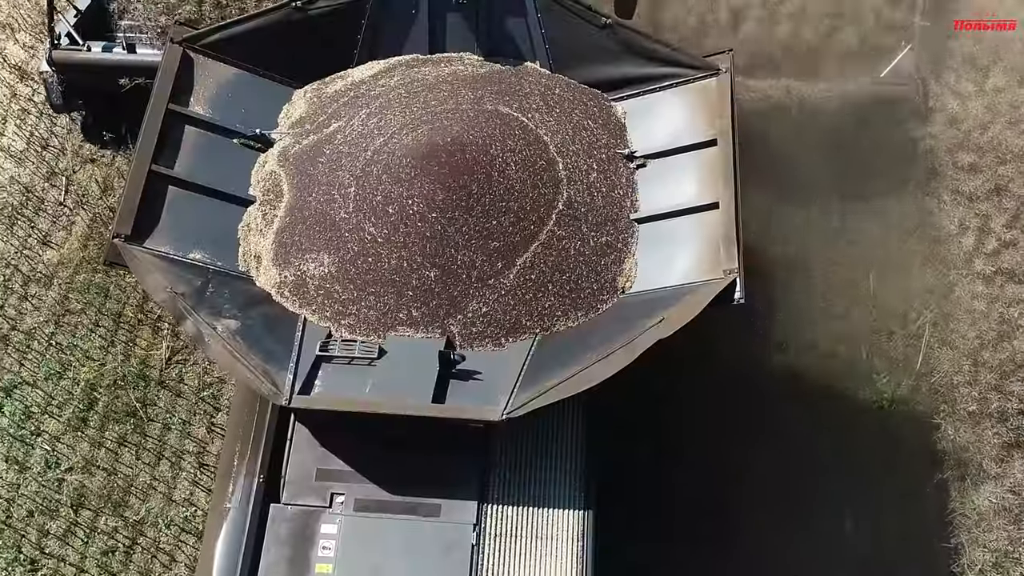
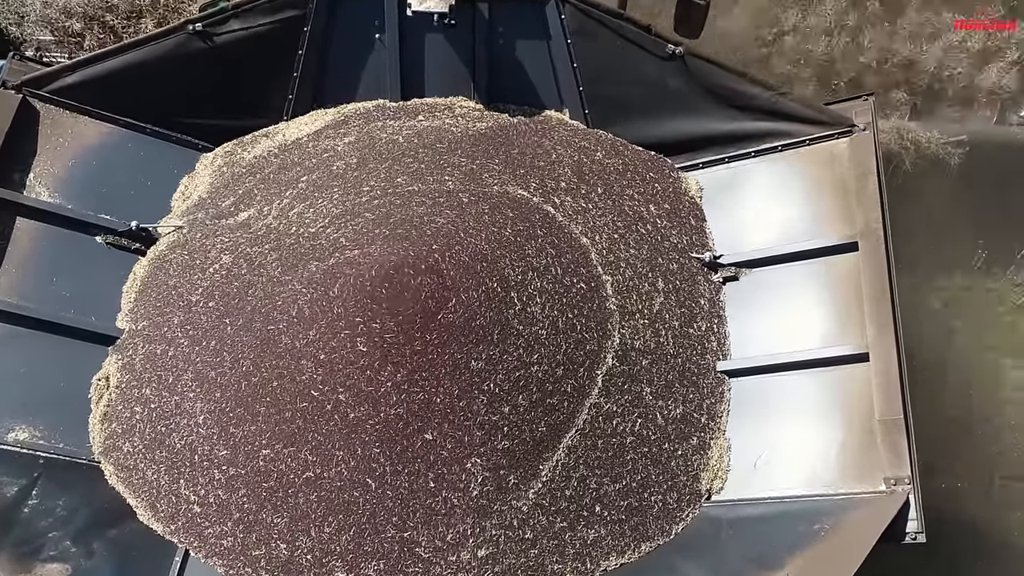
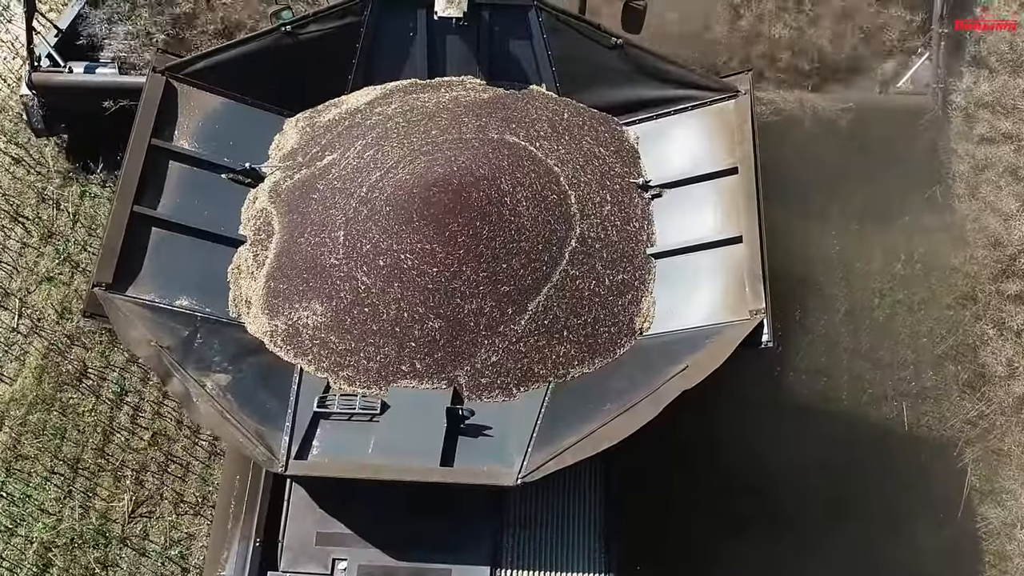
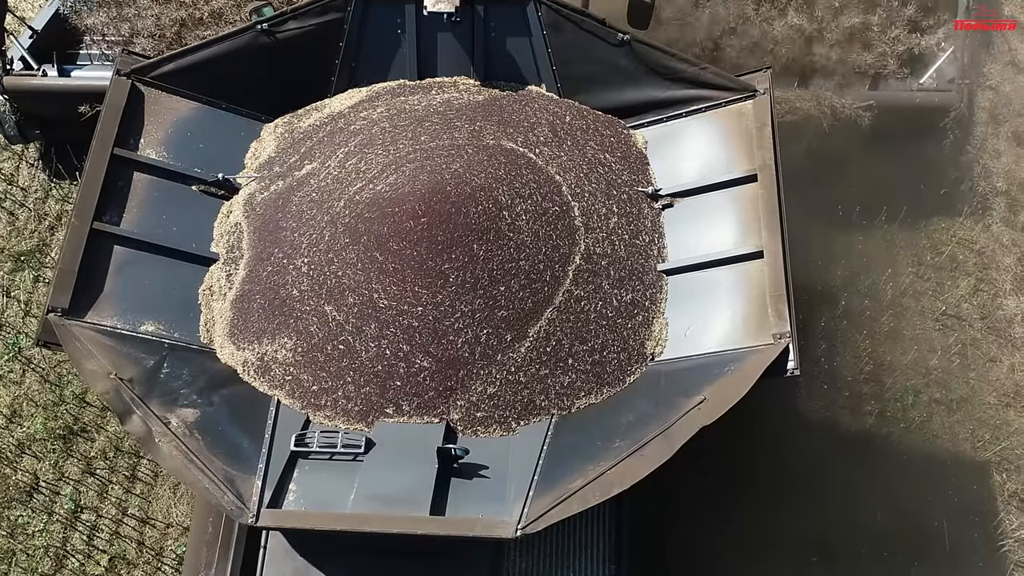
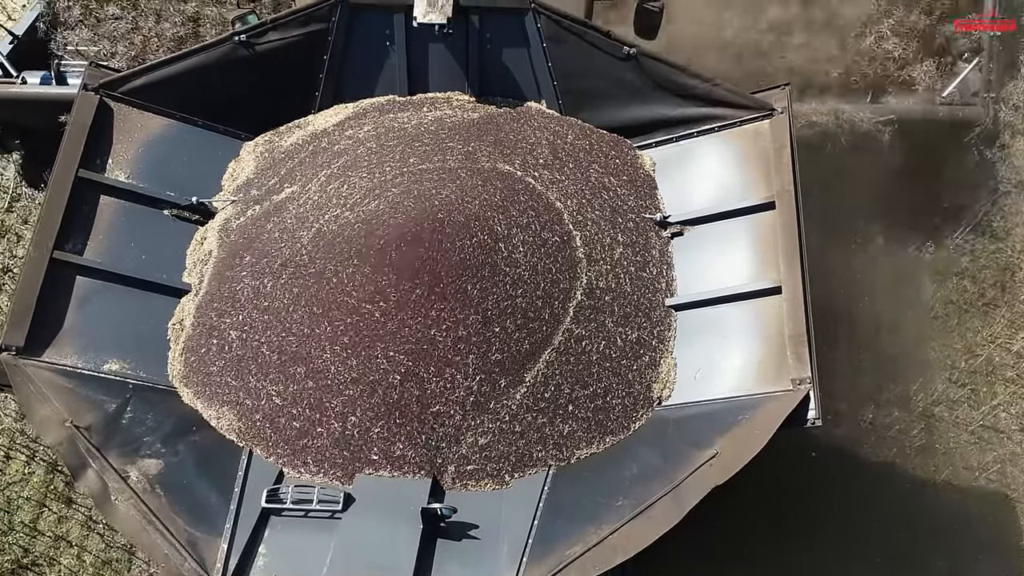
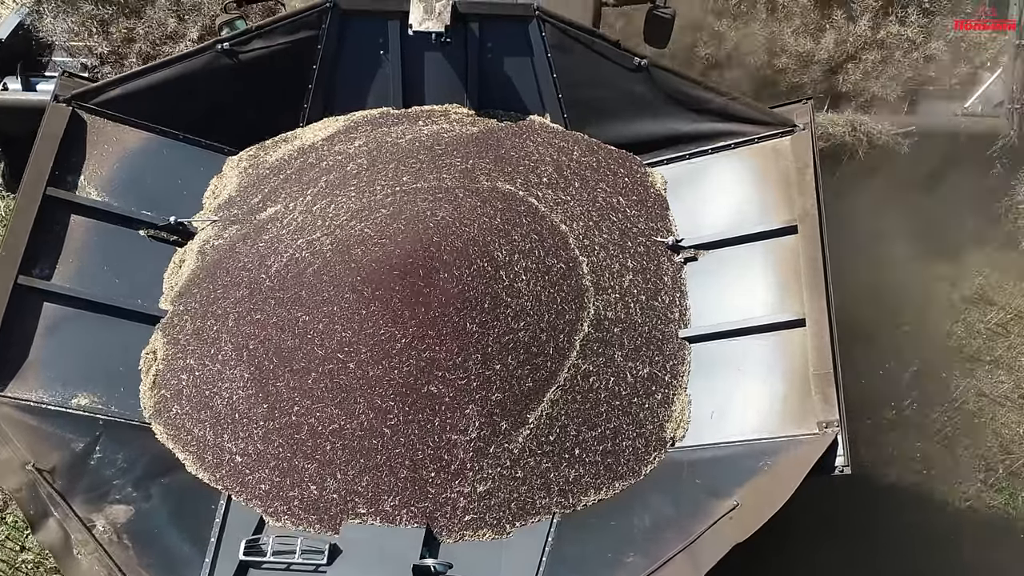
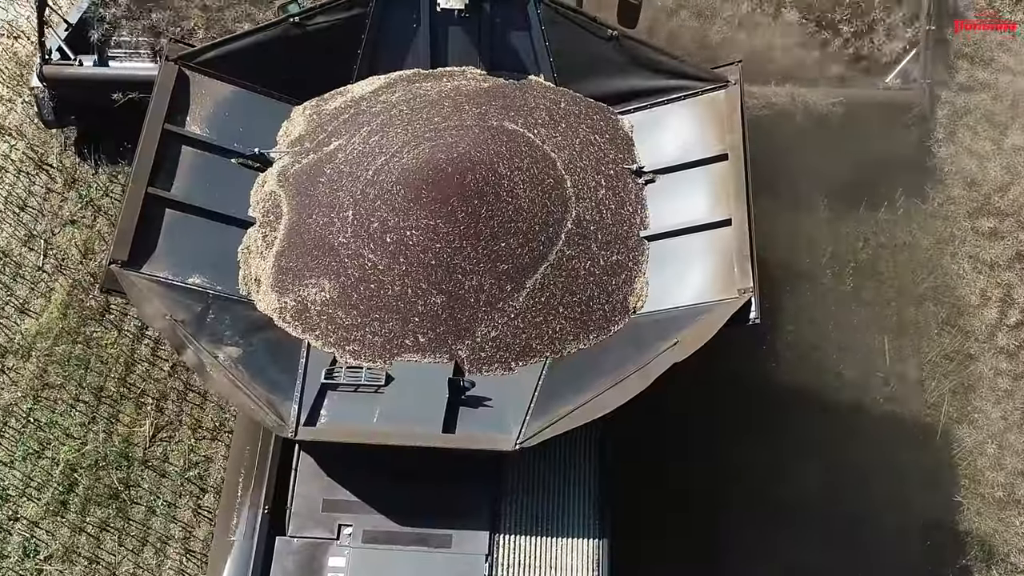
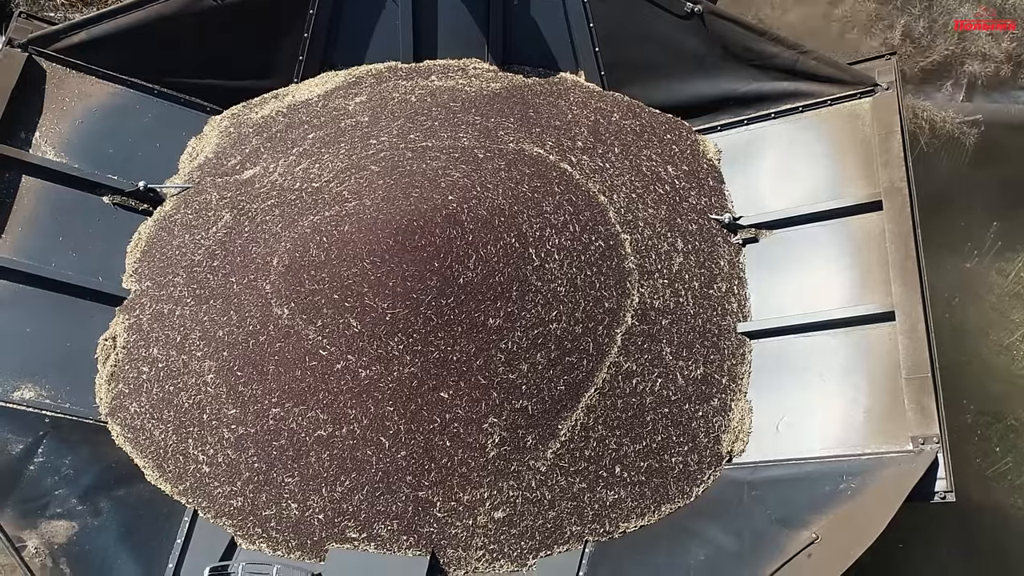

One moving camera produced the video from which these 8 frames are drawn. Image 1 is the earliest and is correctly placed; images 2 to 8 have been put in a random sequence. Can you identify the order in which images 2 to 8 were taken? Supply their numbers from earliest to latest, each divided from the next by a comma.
7, 3, 4, 5, 6, 2, 8
